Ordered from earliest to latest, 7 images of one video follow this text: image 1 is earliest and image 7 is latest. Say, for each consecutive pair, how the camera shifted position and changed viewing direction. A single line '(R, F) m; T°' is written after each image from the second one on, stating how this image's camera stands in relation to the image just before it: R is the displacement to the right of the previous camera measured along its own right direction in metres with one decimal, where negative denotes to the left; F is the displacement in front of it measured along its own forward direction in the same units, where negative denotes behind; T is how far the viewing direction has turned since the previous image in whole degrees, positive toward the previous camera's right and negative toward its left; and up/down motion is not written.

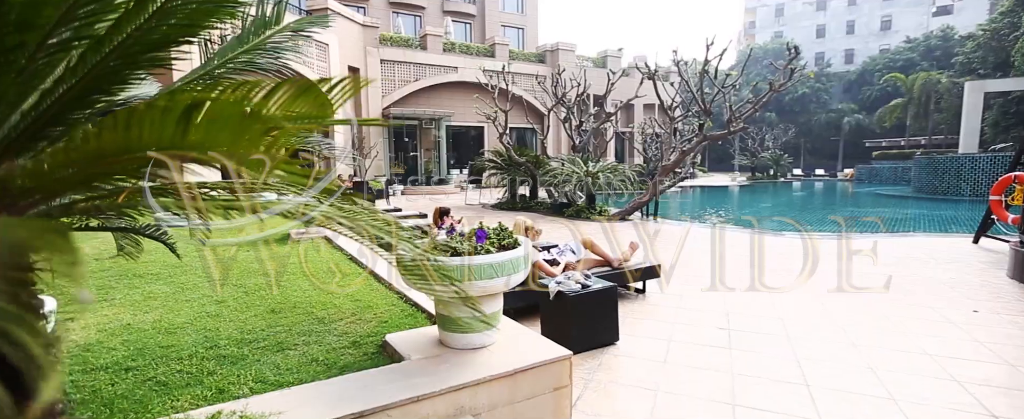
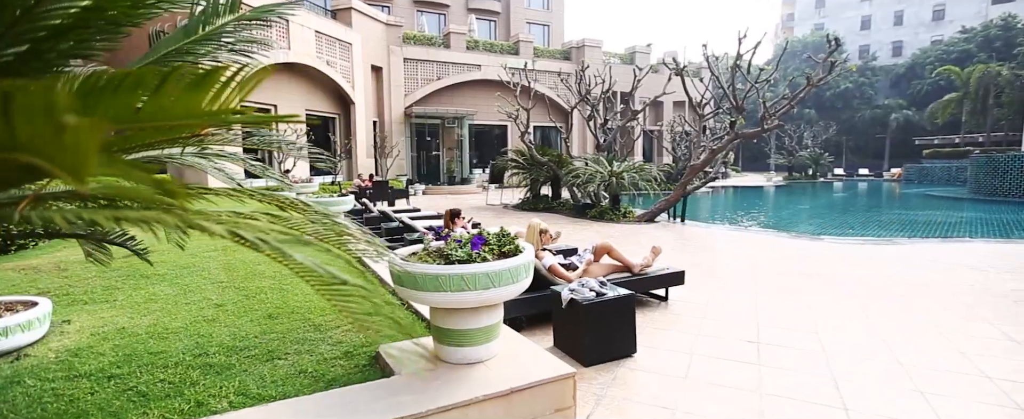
(+0.2, +0.2) m; -3°
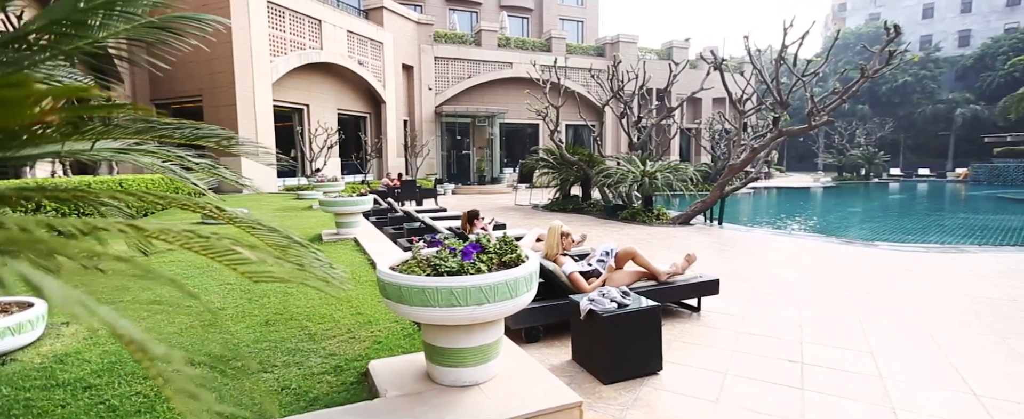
(+0.2, +0.3) m; -4°
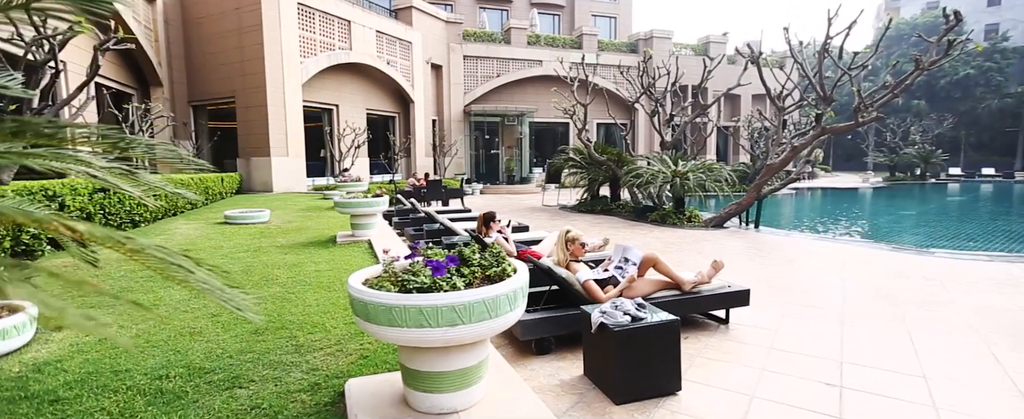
(+0.2, +0.3) m; -4°
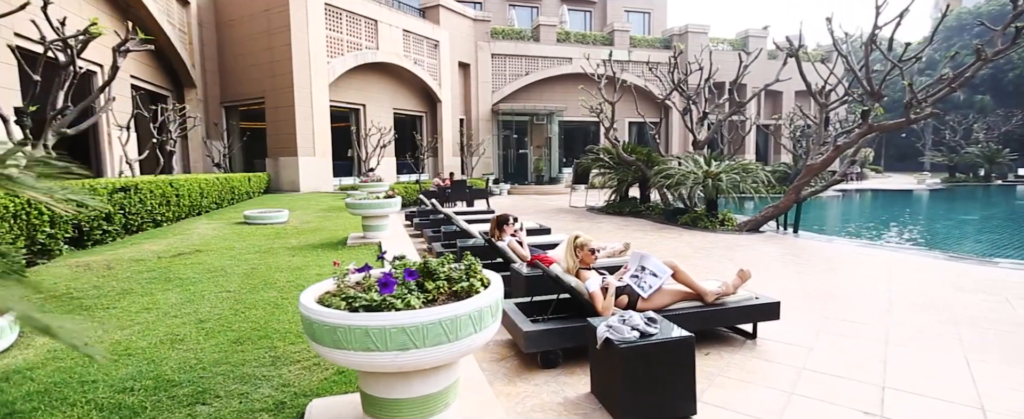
(+0.2, +0.3) m; -4°
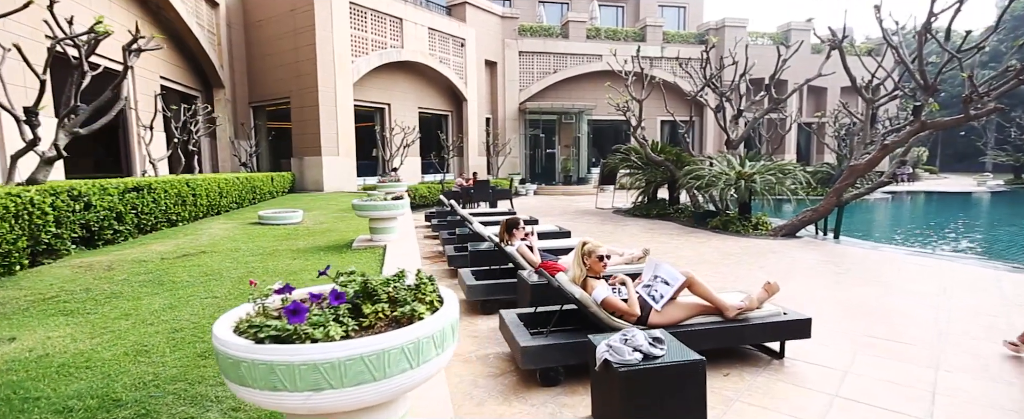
(+0.3, +0.3) m; -4°
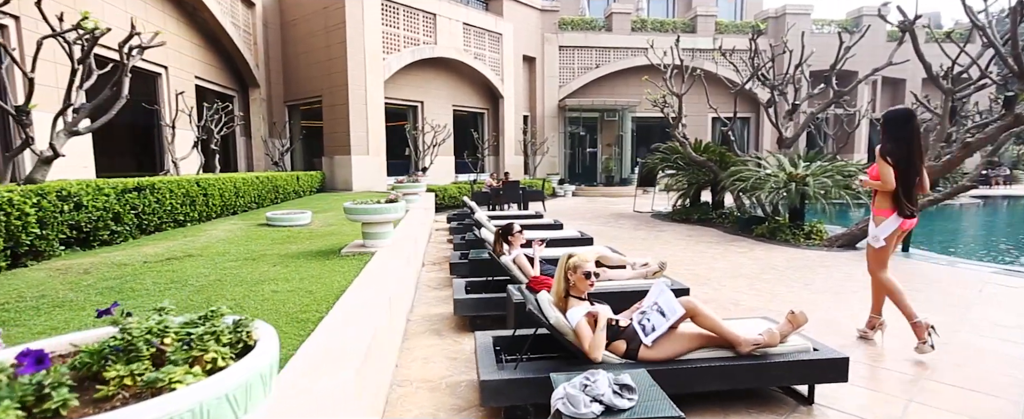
(+0.6, +0.6) m; -7°
